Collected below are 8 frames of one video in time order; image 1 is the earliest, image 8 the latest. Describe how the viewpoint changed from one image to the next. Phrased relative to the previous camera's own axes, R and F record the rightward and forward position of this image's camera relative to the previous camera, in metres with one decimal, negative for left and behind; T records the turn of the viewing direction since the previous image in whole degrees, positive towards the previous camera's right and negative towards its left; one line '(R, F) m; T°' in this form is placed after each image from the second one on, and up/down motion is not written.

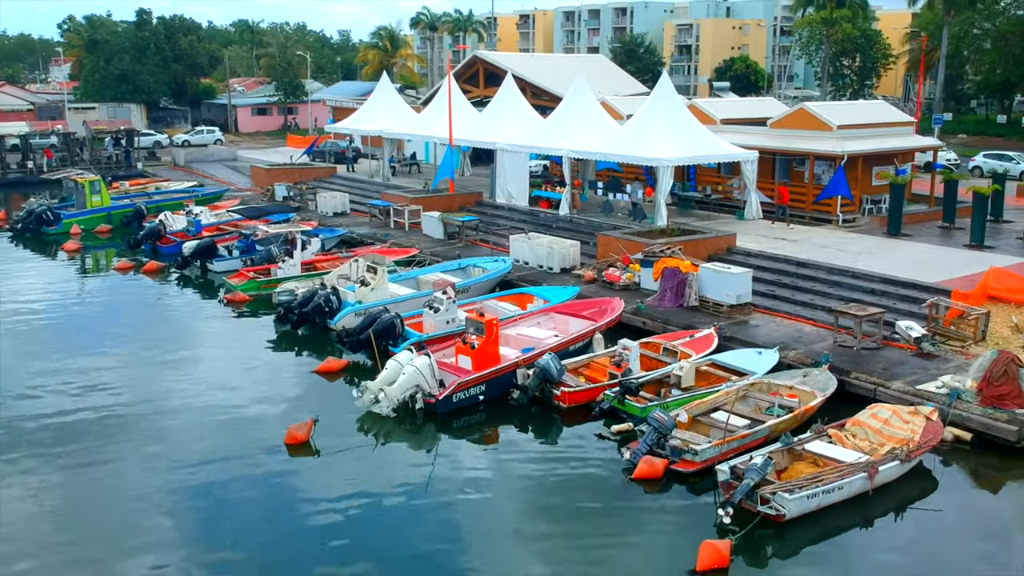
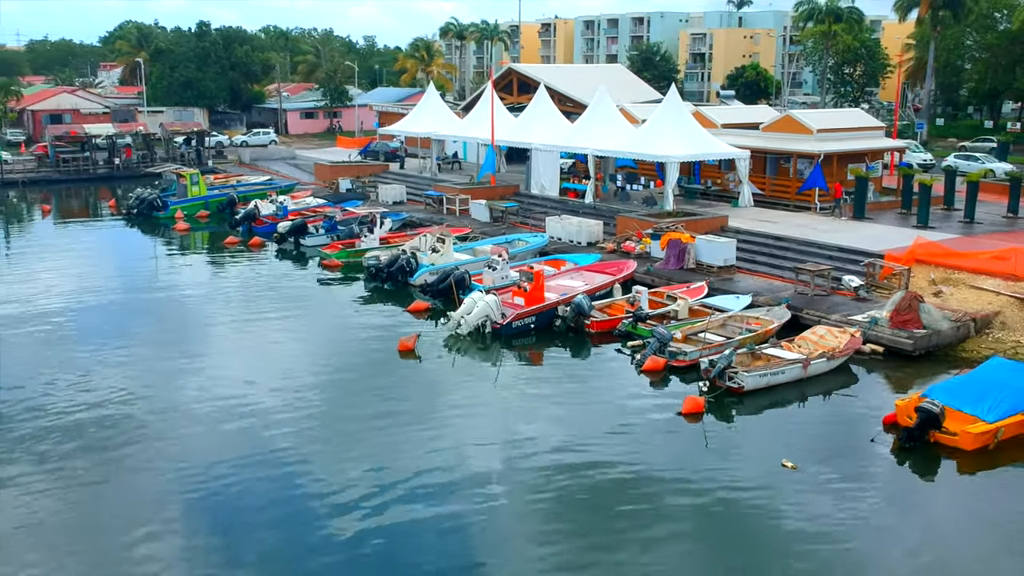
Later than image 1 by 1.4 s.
(-0.5, -5.2) m; -1°
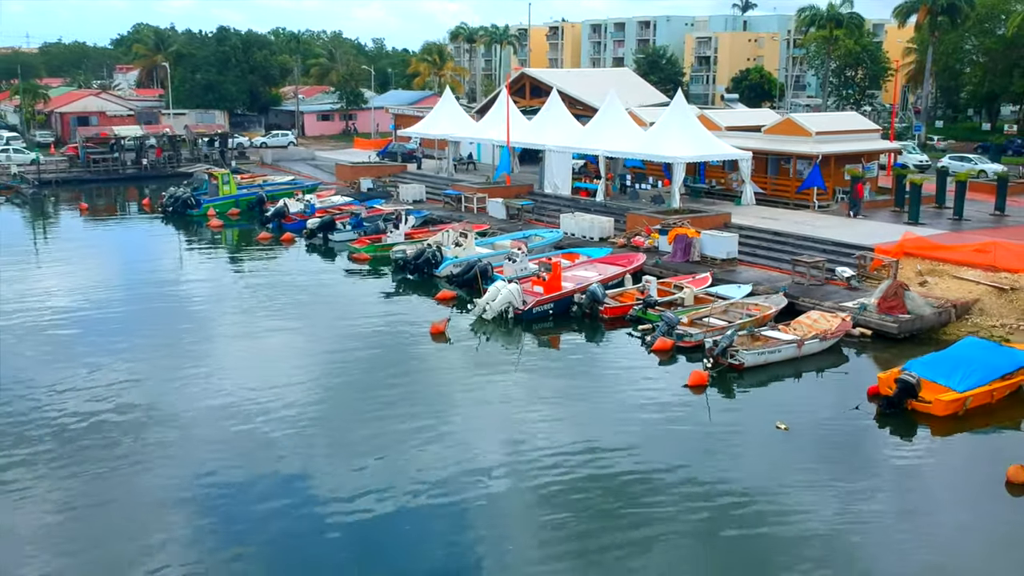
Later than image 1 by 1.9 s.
(-0.3, -1.8) m; 0°
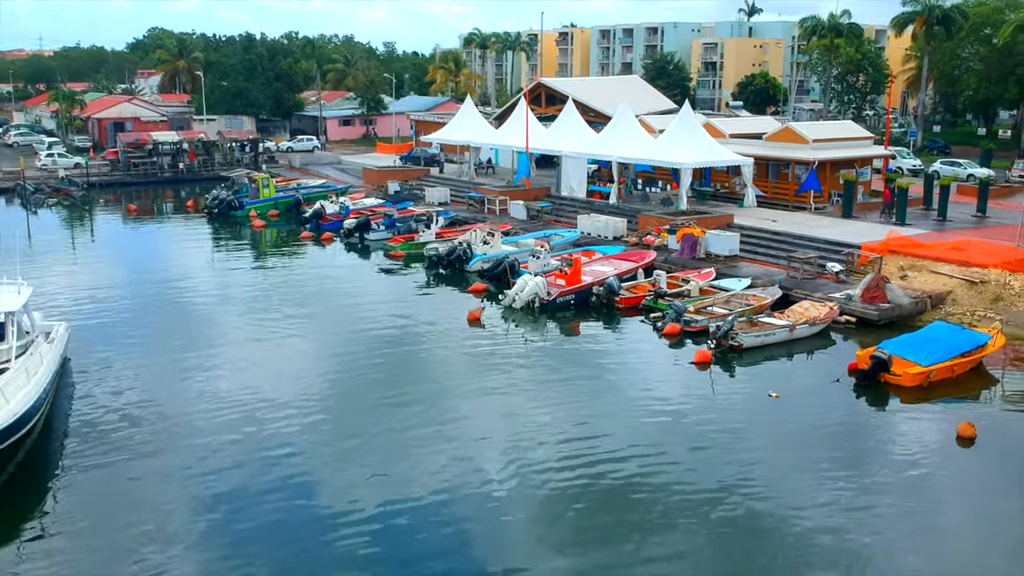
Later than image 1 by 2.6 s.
(-0.5, -2.7) m; 0°
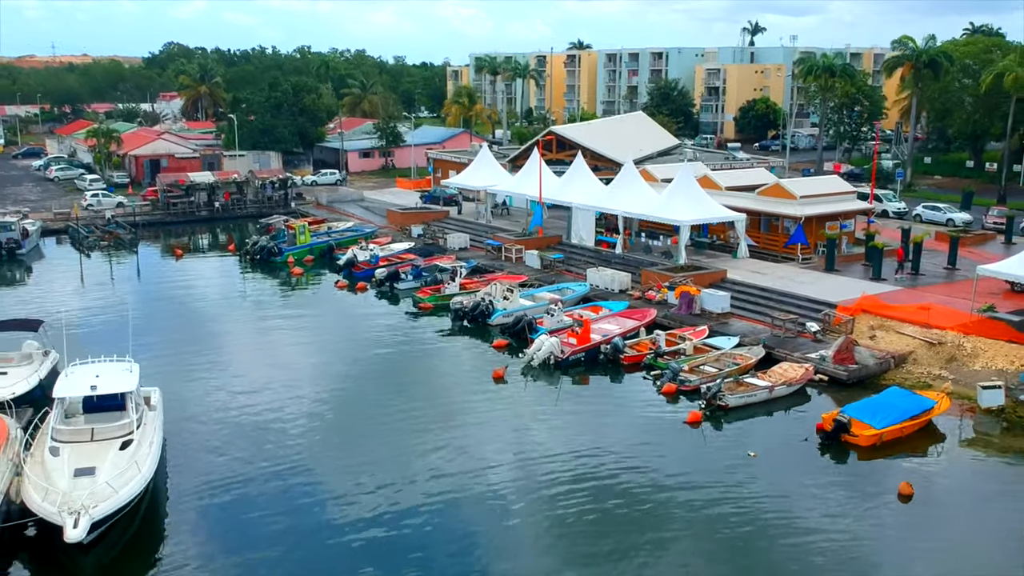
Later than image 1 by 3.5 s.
(-0.3, -3.5) m; 0°
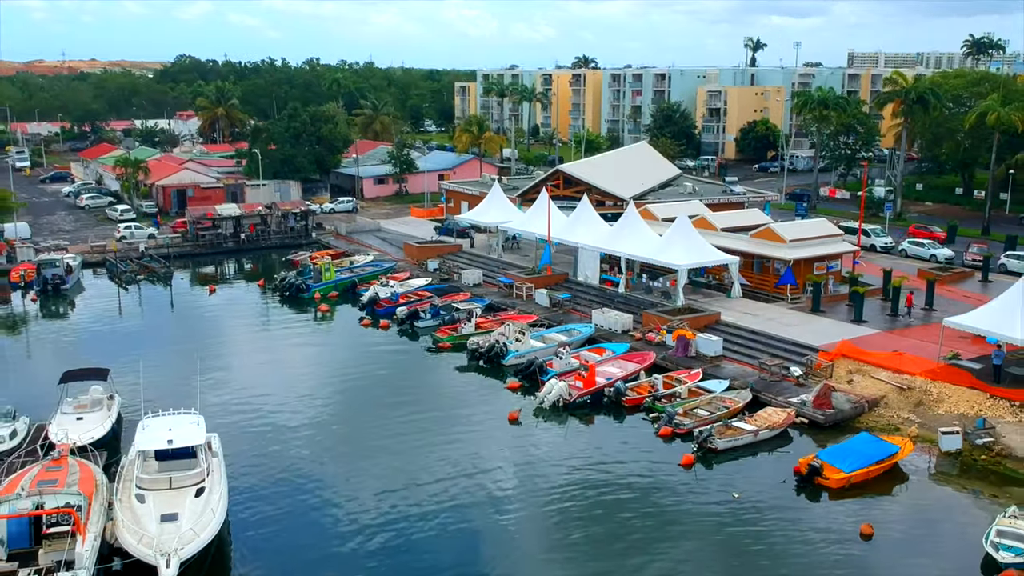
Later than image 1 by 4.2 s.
(-0.3, -3.1) m; 0°
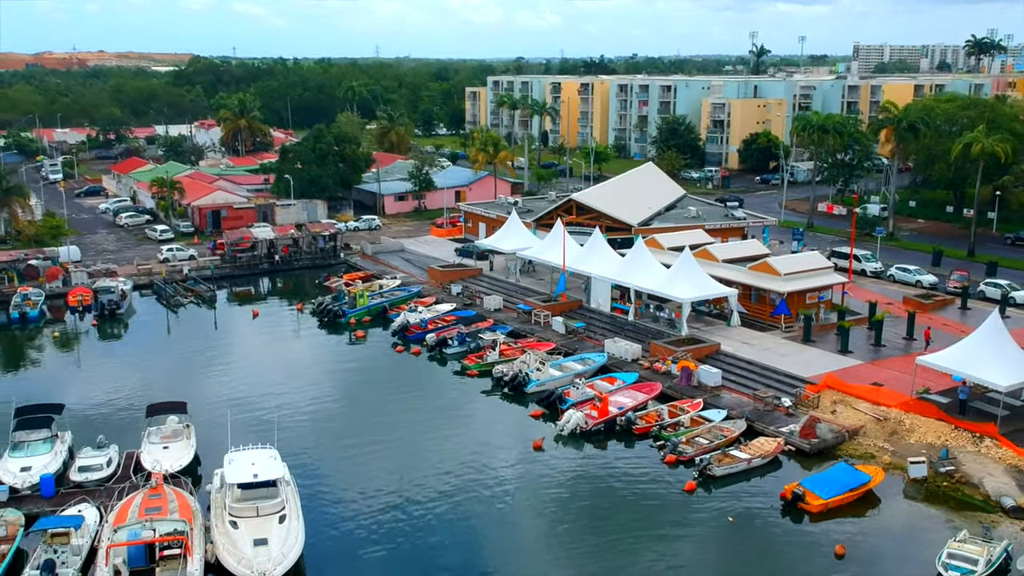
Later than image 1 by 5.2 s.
(-0.7, -4.0) m; 0°
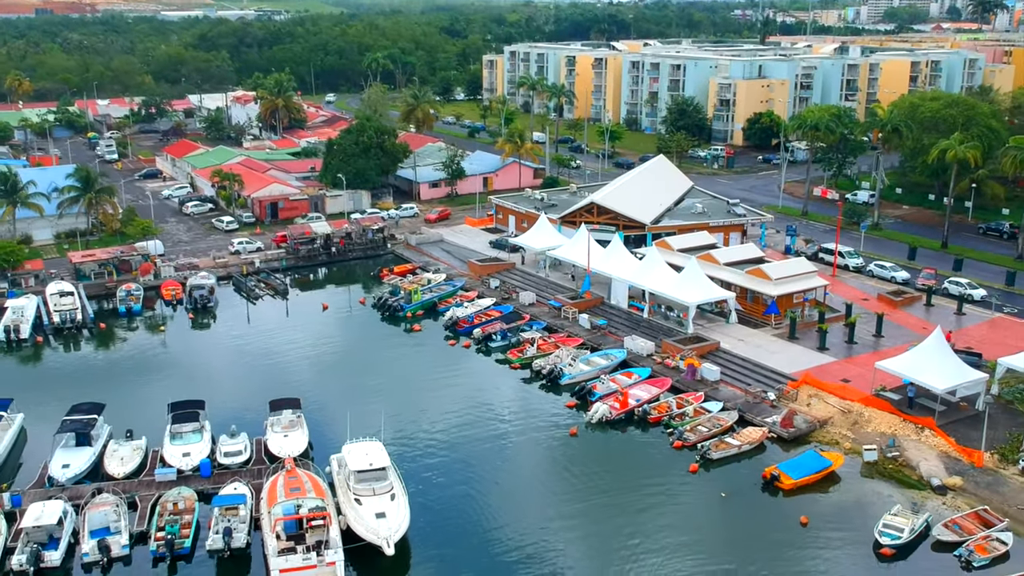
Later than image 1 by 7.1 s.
(-1.5, -8.3) m; 0°
